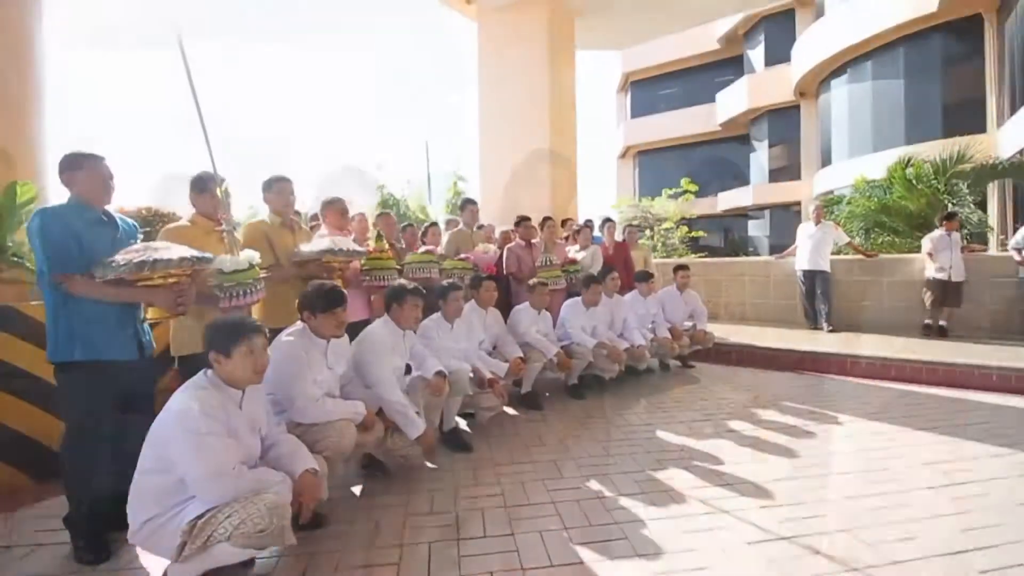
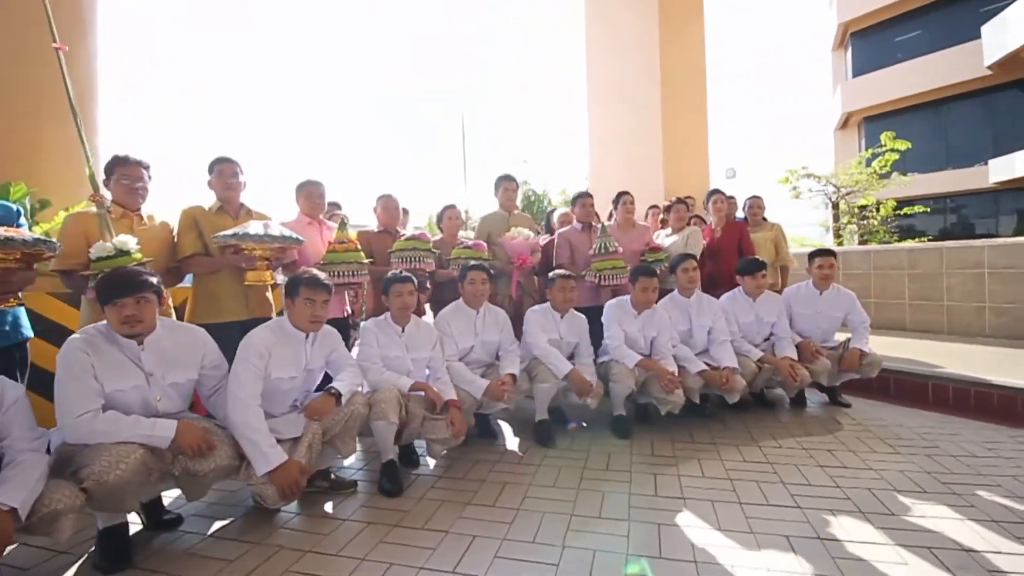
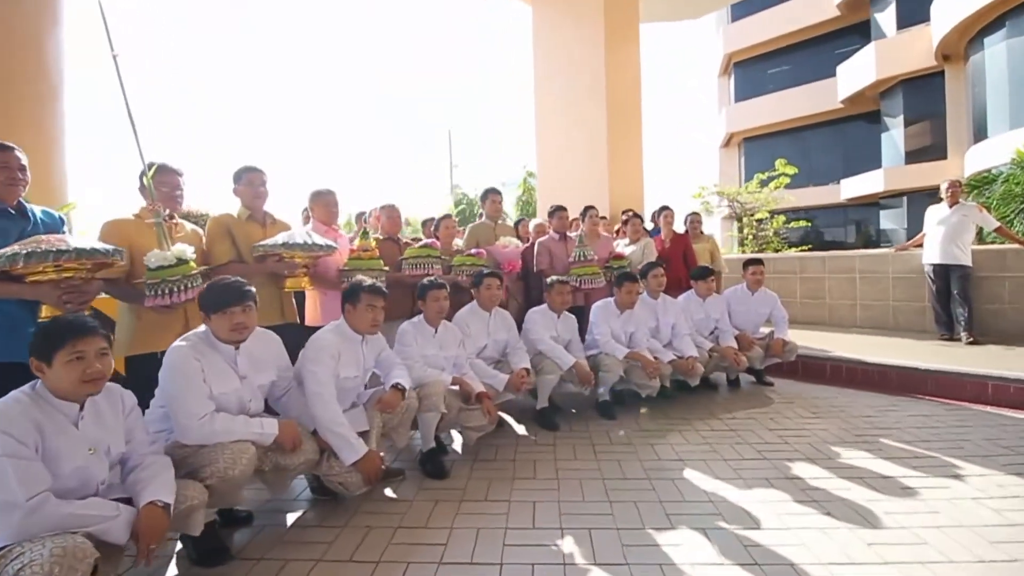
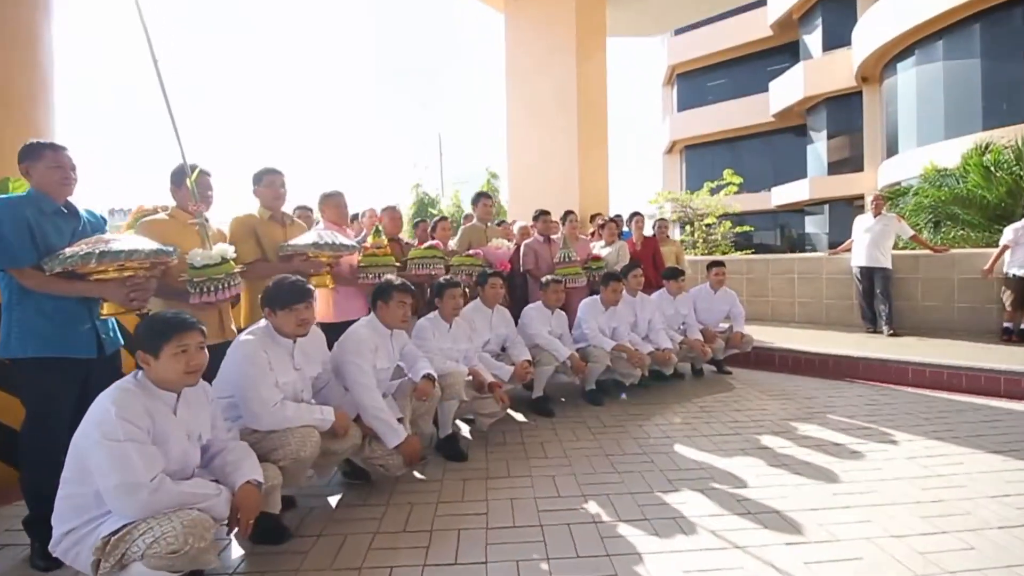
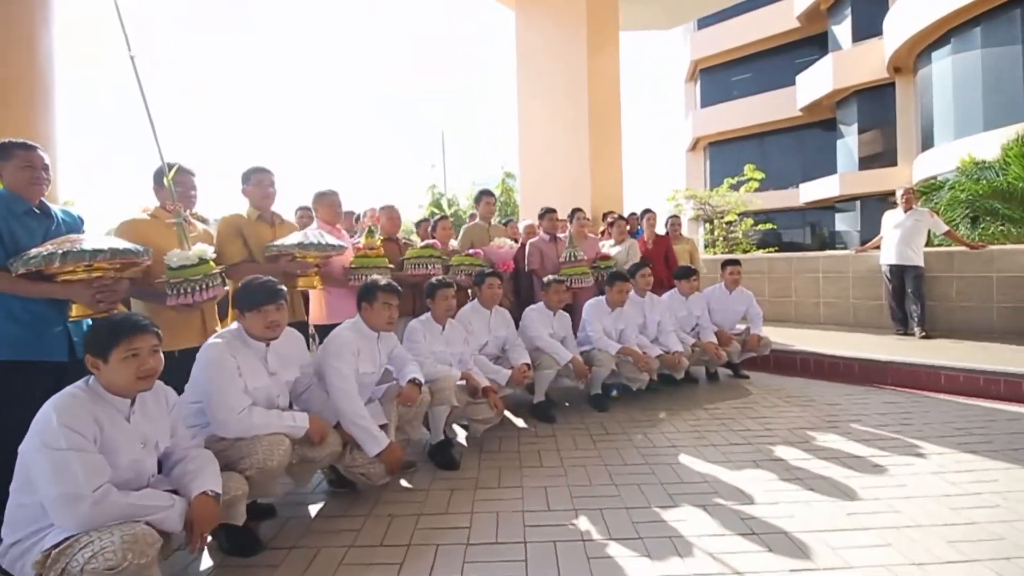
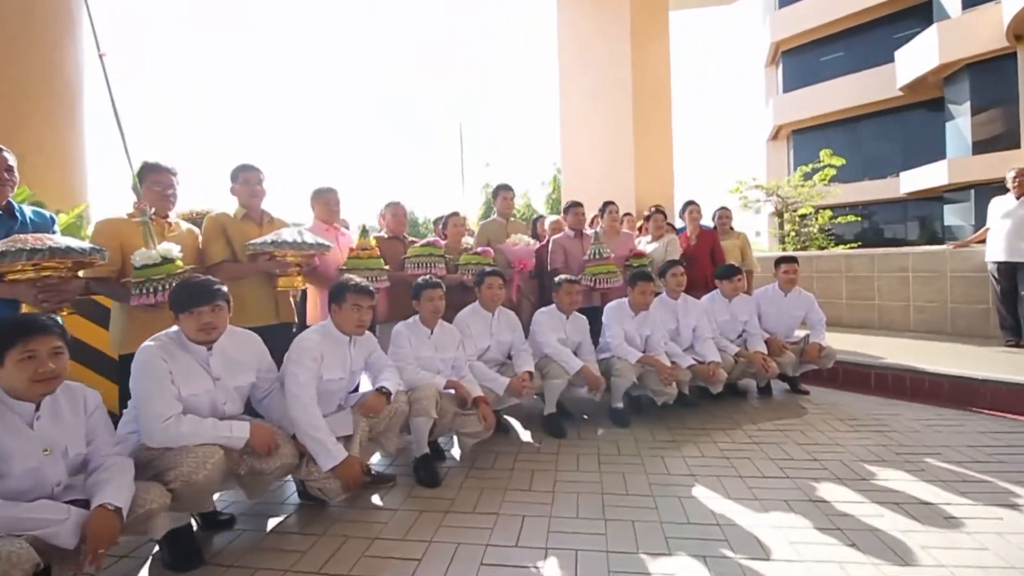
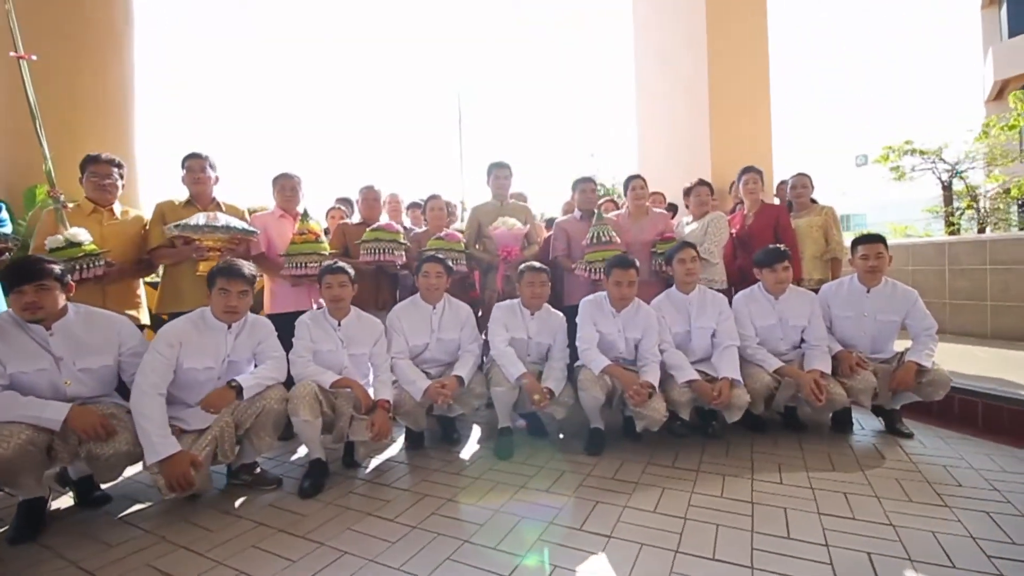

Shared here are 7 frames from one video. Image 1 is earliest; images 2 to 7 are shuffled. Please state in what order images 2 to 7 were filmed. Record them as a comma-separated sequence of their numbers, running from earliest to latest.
4, 5, 3, 6, 2, 7
